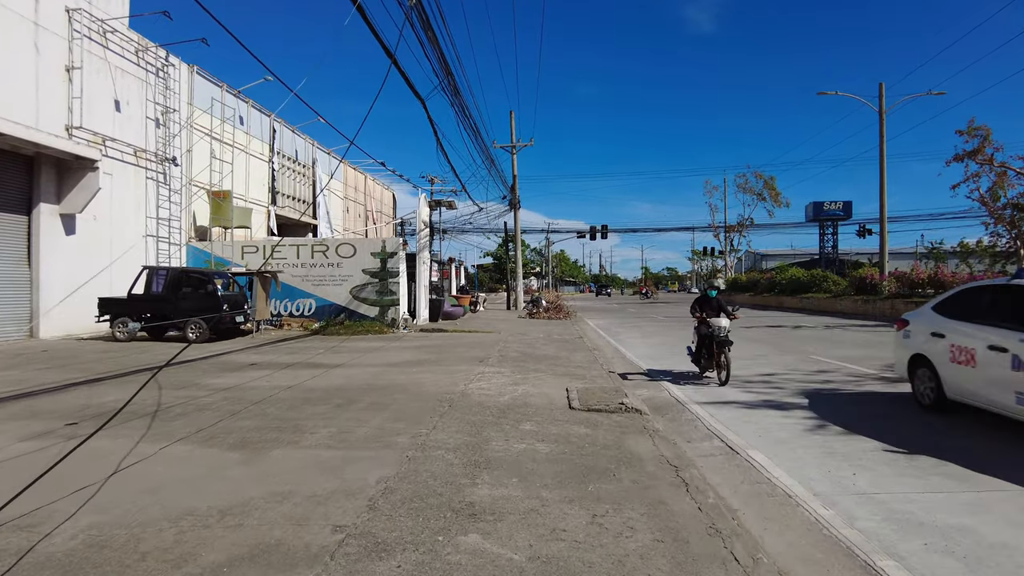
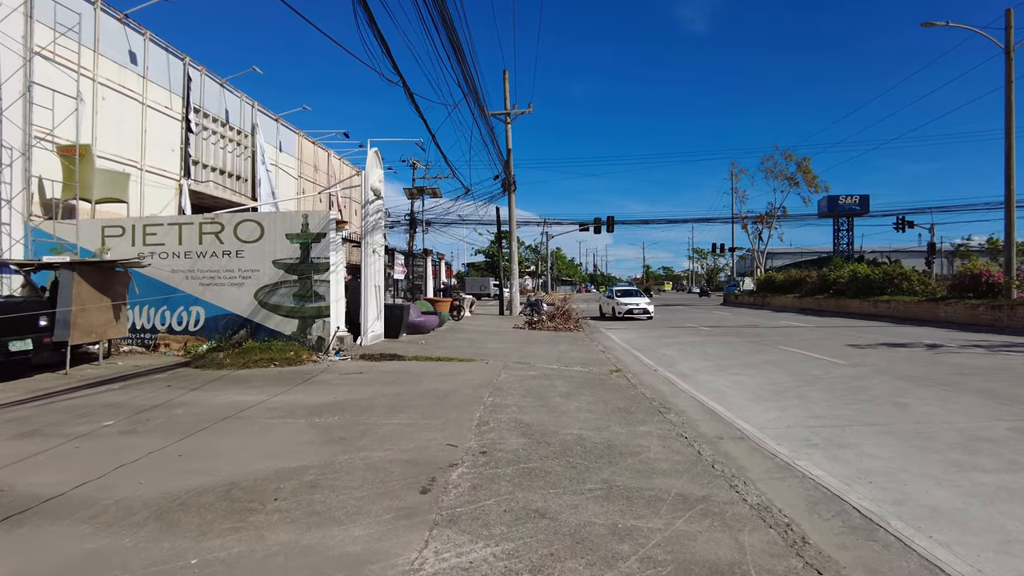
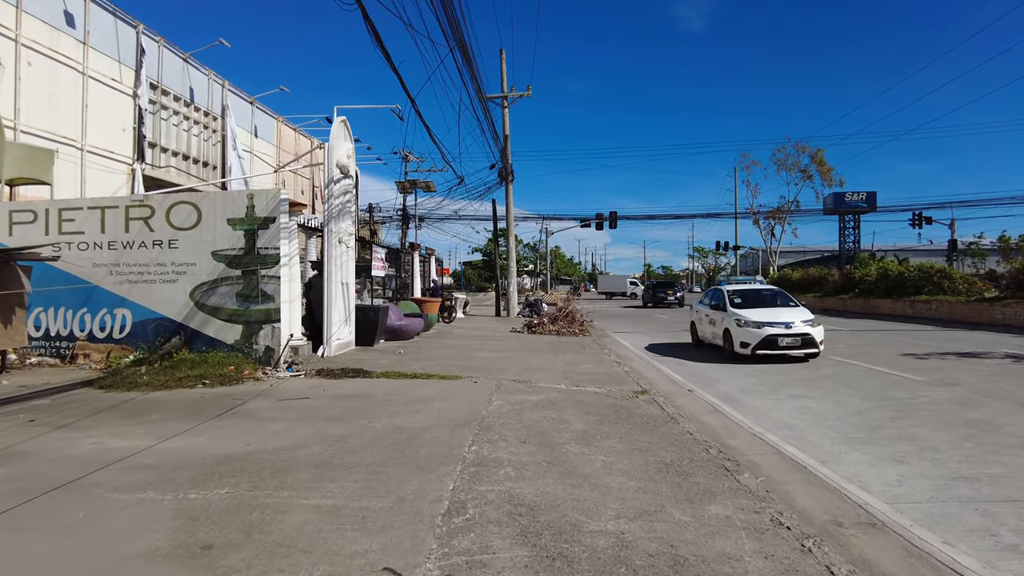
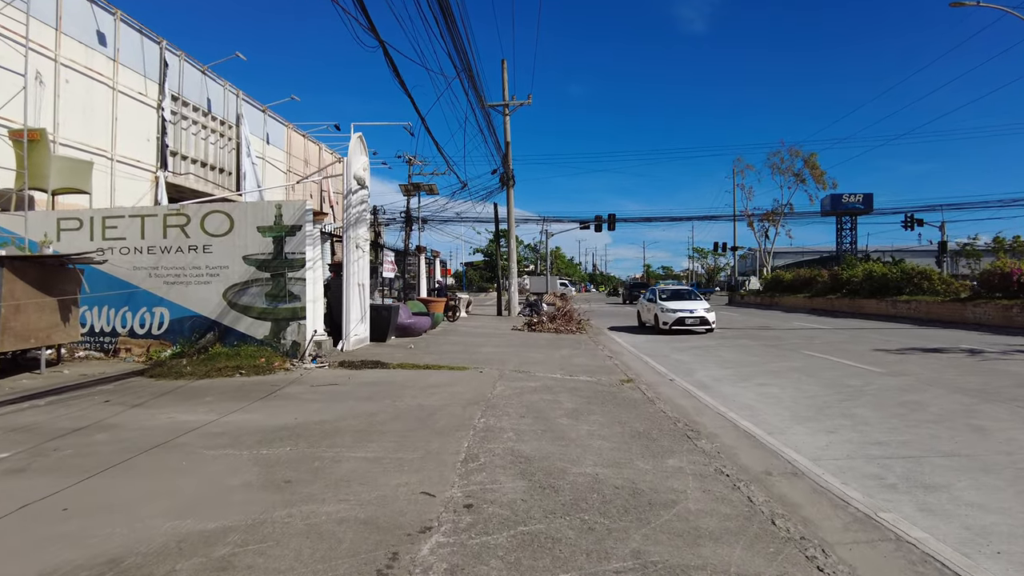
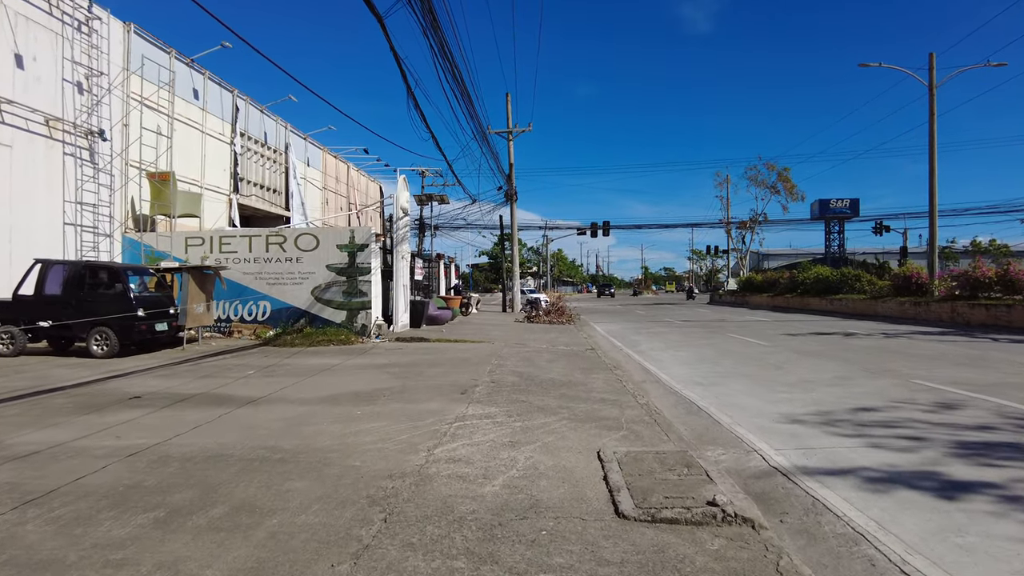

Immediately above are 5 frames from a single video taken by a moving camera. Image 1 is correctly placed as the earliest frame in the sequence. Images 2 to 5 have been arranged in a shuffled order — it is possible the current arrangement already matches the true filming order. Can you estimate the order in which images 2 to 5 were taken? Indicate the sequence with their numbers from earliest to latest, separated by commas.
5, 2, 4, 3
